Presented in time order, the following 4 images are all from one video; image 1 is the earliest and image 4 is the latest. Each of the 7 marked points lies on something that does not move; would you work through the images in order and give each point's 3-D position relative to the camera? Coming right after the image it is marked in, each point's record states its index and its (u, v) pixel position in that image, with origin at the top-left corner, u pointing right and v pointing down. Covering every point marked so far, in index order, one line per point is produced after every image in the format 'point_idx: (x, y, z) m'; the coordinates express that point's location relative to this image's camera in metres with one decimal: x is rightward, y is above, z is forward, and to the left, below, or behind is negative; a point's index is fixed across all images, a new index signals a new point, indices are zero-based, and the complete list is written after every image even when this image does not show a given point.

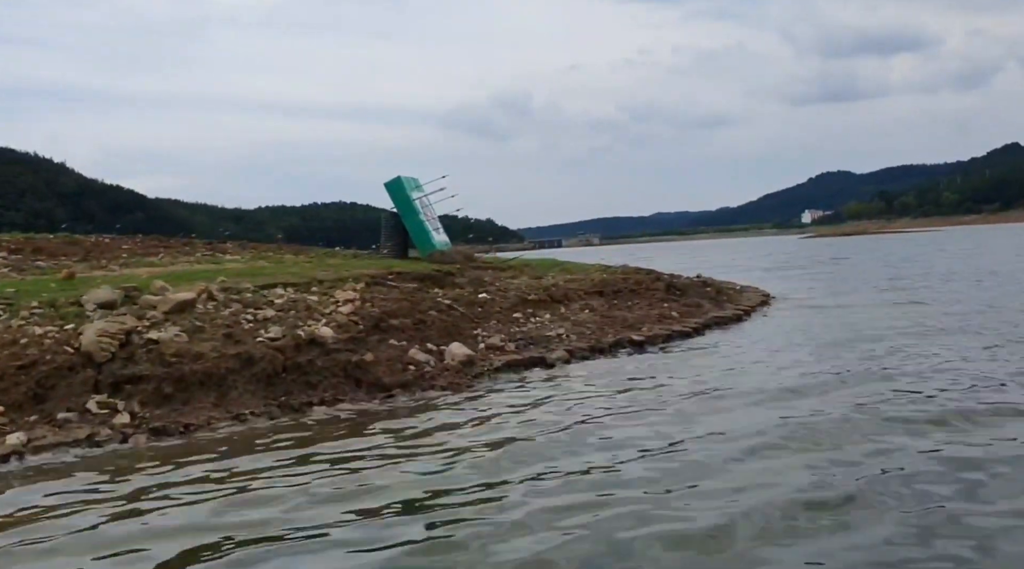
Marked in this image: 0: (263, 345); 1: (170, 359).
0: (-2.5, -0.6, +9.0) m
1: (-3.3, -0.7, +8.5) m
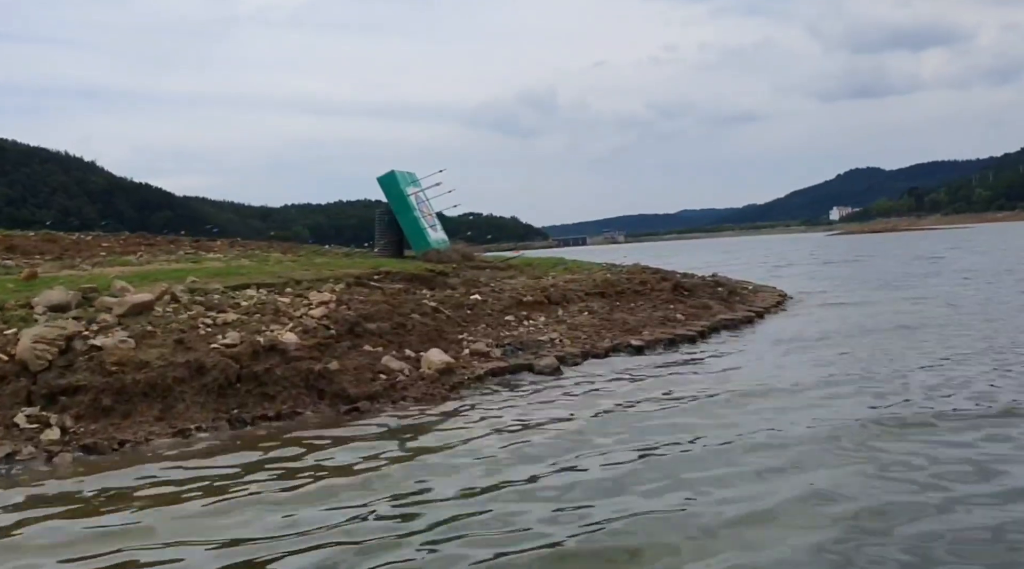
0: (-2.8, -0.6, +8.3) m
1: (-3.5, -0.7, +7.8) m
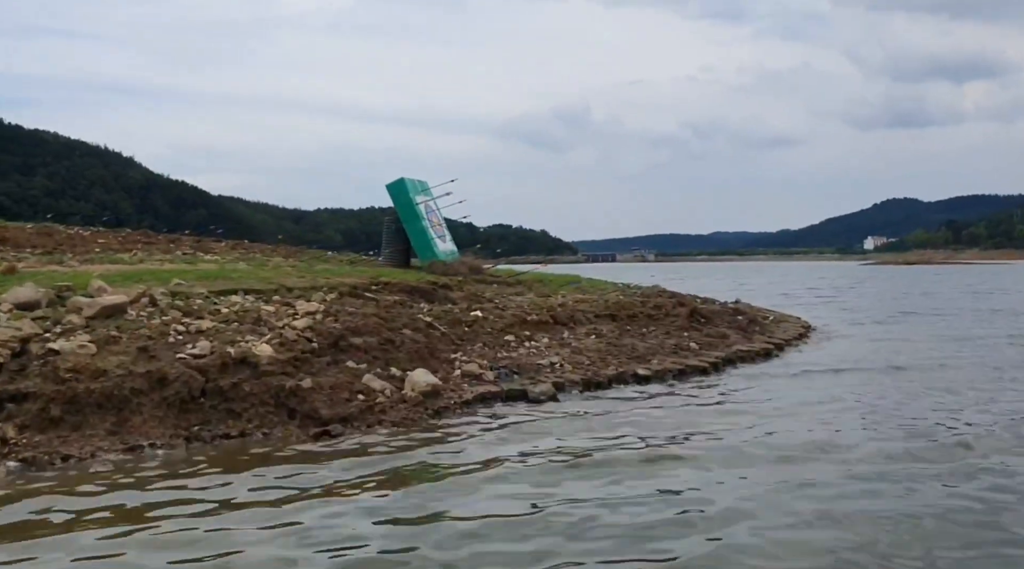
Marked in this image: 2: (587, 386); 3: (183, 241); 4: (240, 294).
0: (-2.9, -0.7, +7.7) m
1: (-3.6, -0.7, +7.3) m
2: (+0.9, -1.2, +10.3) m
3: (-5.7, +0.7, +15.3) m
4: (-3.2, -0.1, +10.4) m
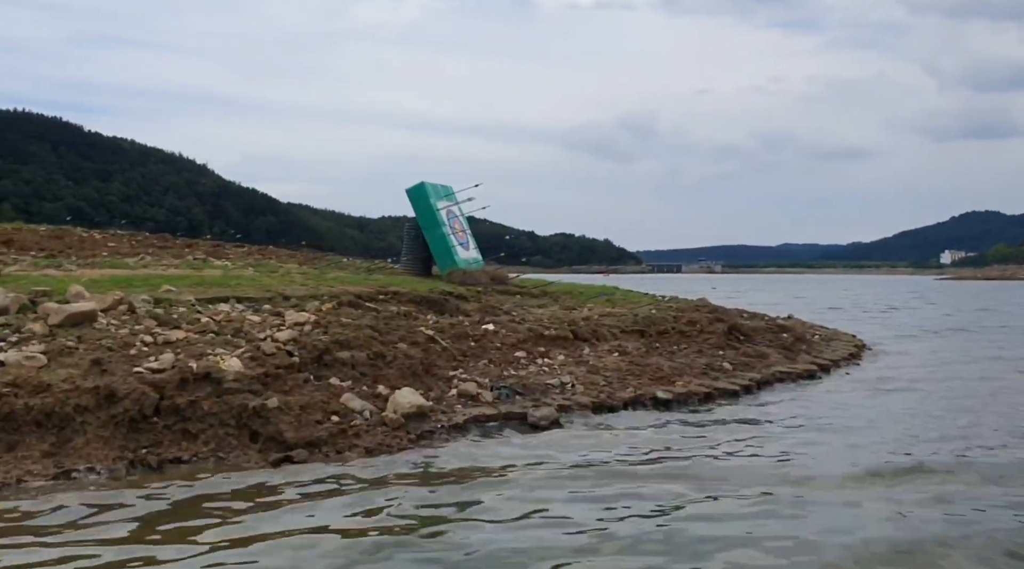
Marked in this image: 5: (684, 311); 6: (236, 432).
0: (-3.0, -0.7, +7.0) m
1: (-3.8, -0.8, +6.7) m
2: (+0.9, -1.3, +9.3) m
3: (-5.2, +0.6, +14.8) m
4: (-3.1, -0.2, +9.8) m
5: (+2.7, -0.4, +14.1) m
6: (-2.2, -1.2, +7.0) m
